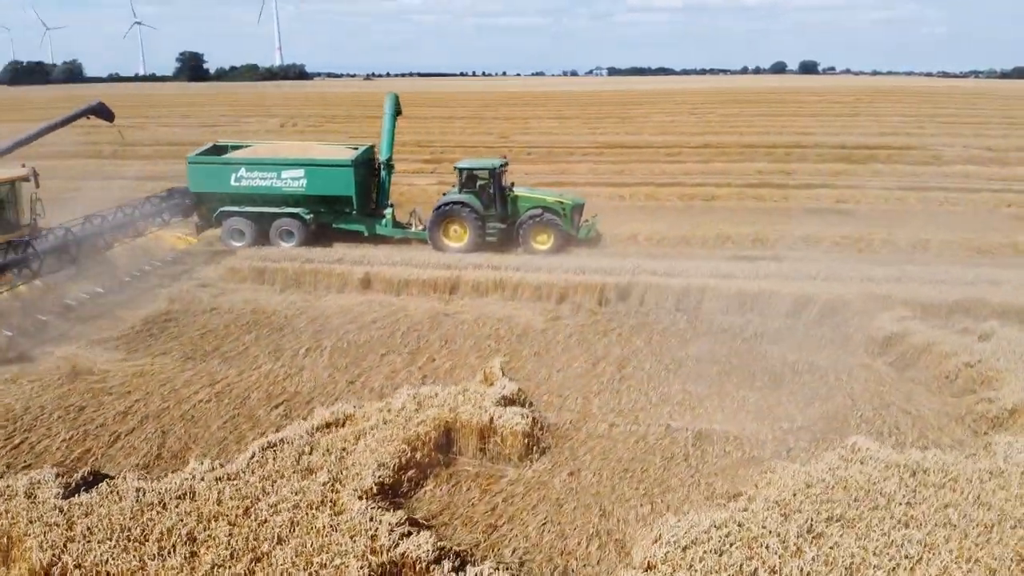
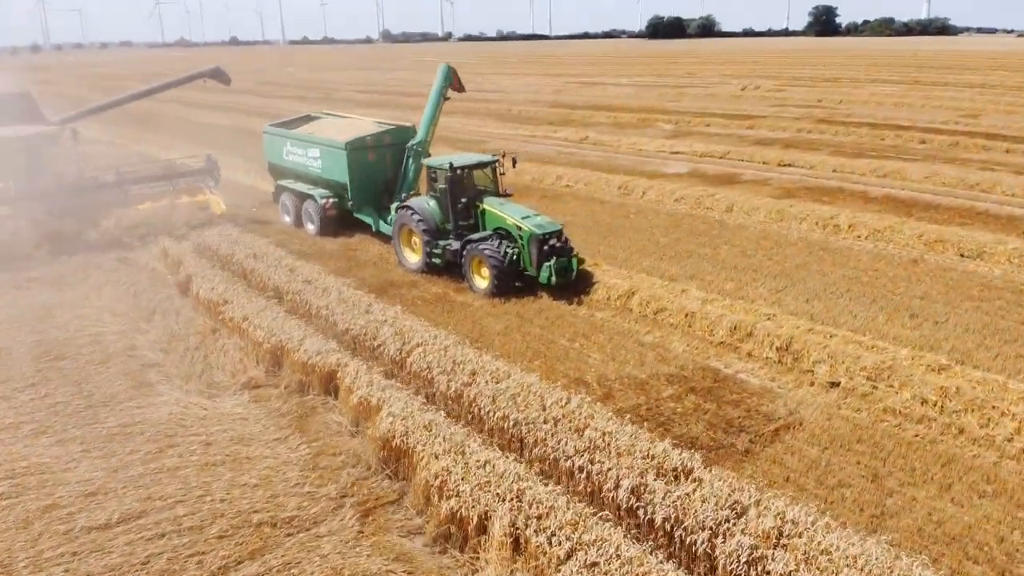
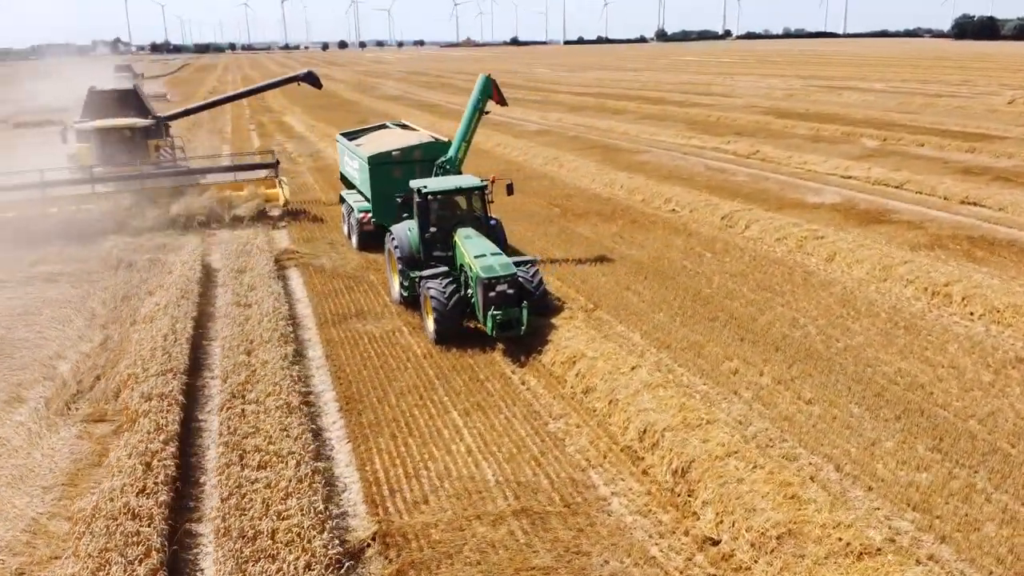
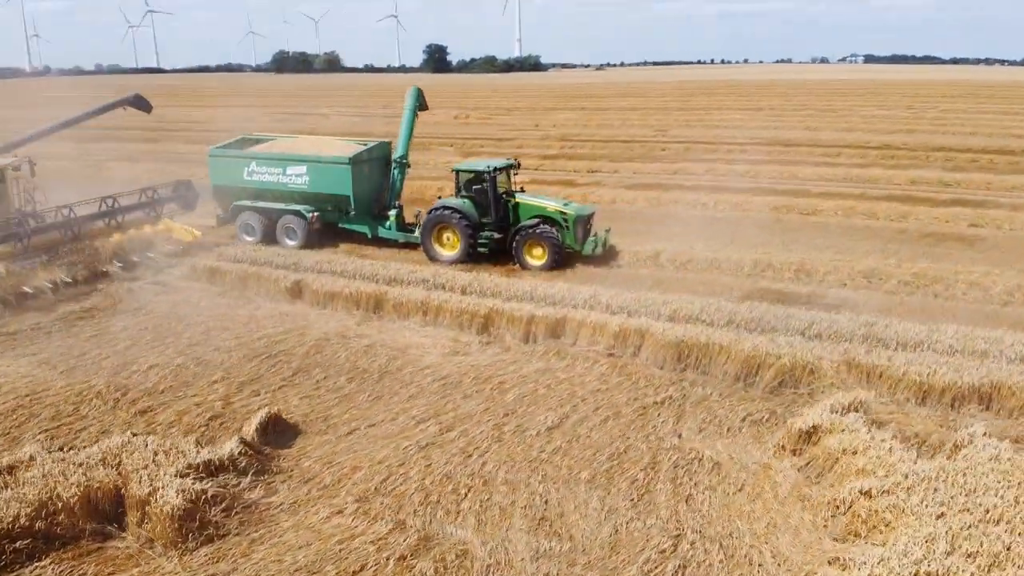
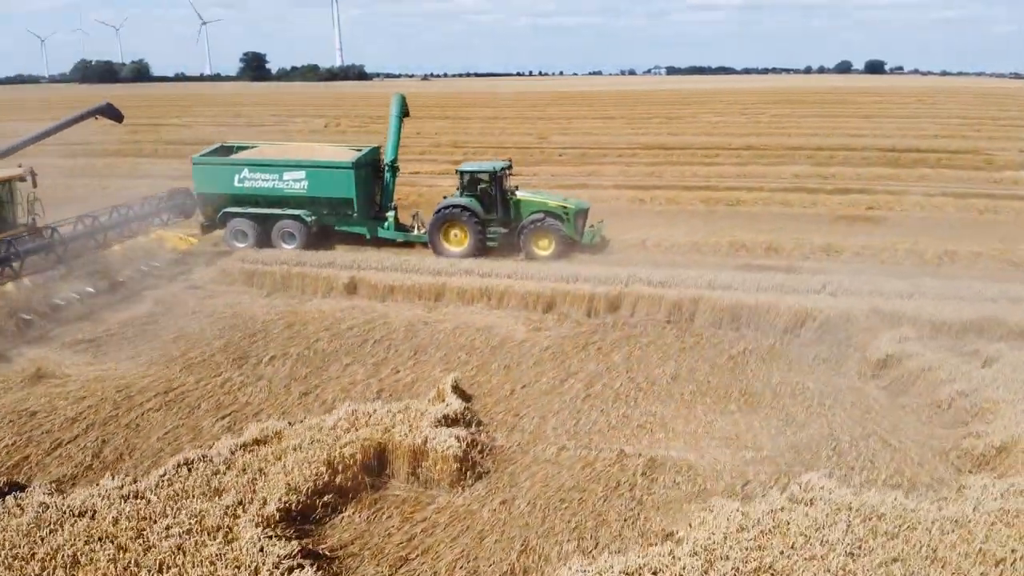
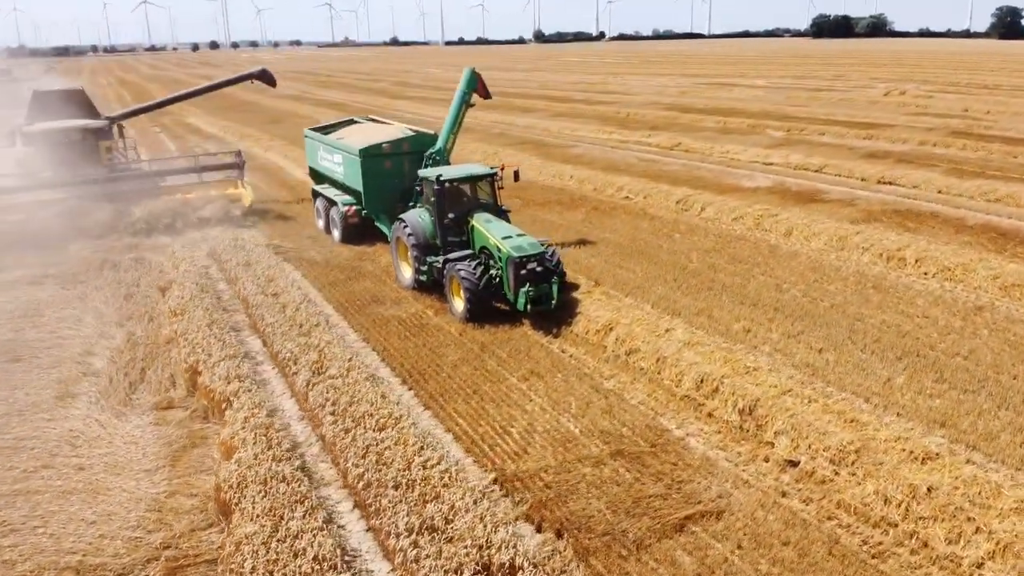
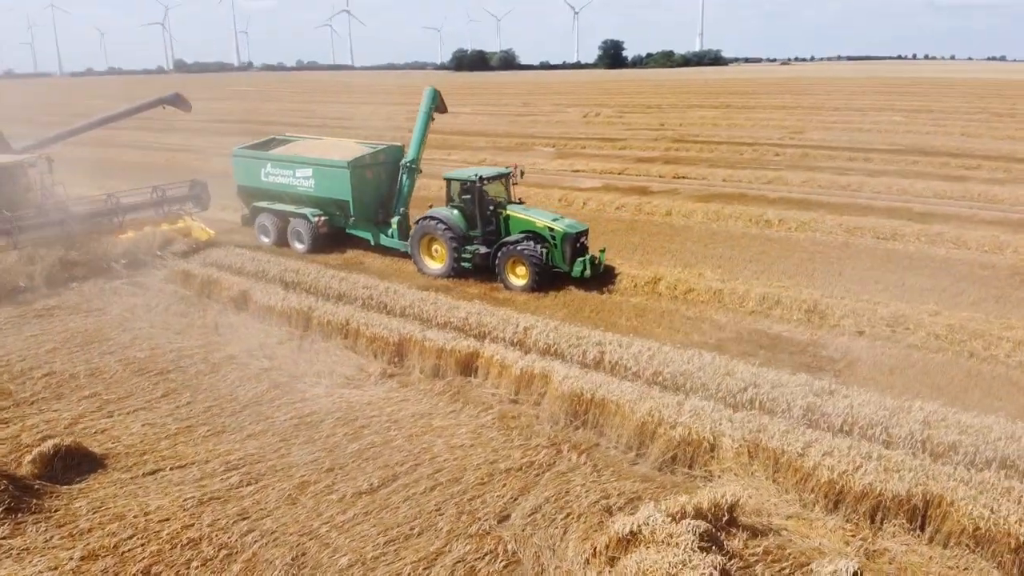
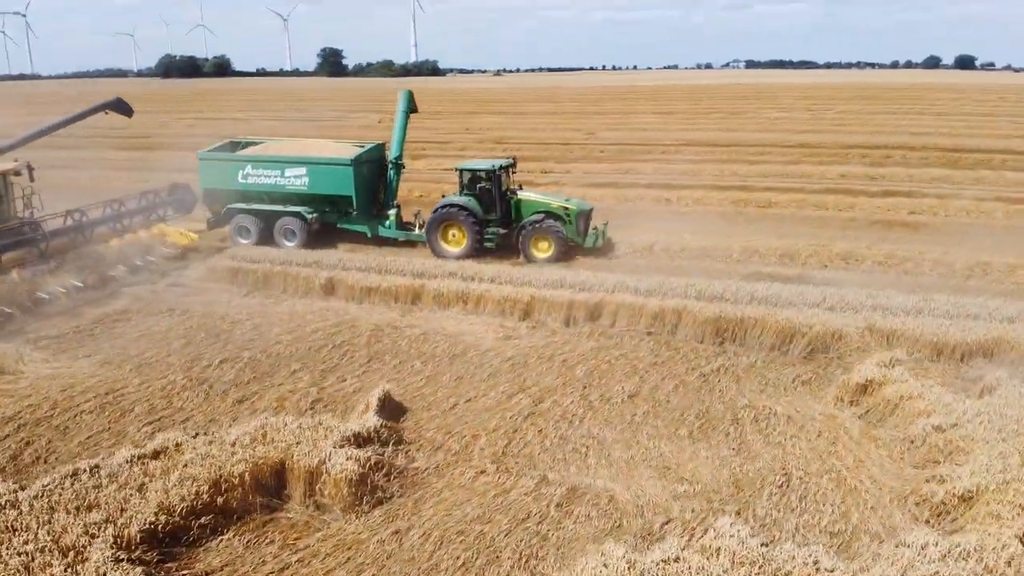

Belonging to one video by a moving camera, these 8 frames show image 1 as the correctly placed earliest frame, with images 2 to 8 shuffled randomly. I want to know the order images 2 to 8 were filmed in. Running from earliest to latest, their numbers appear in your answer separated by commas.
5, 8, 4, 7, 2, 6, 3
